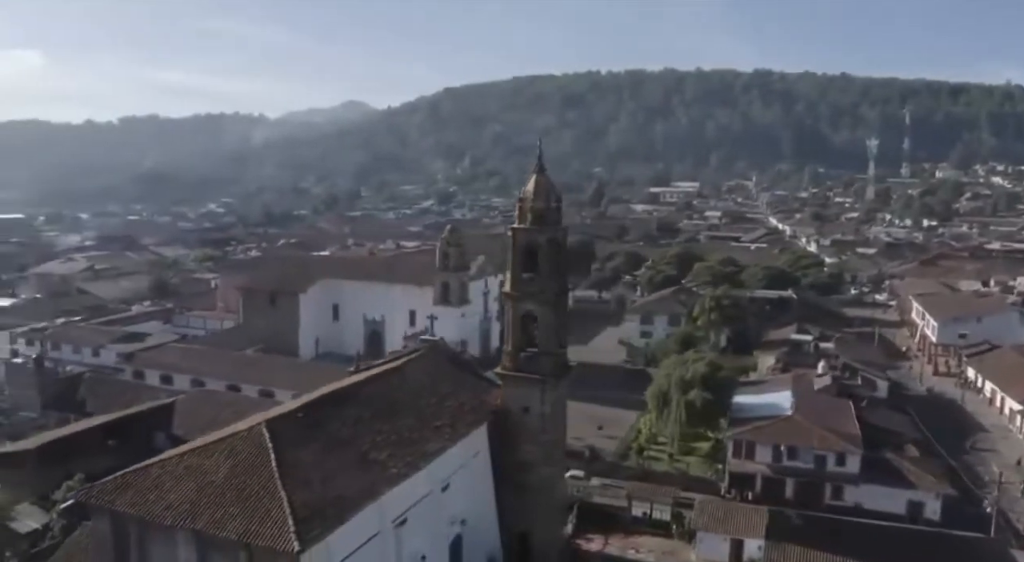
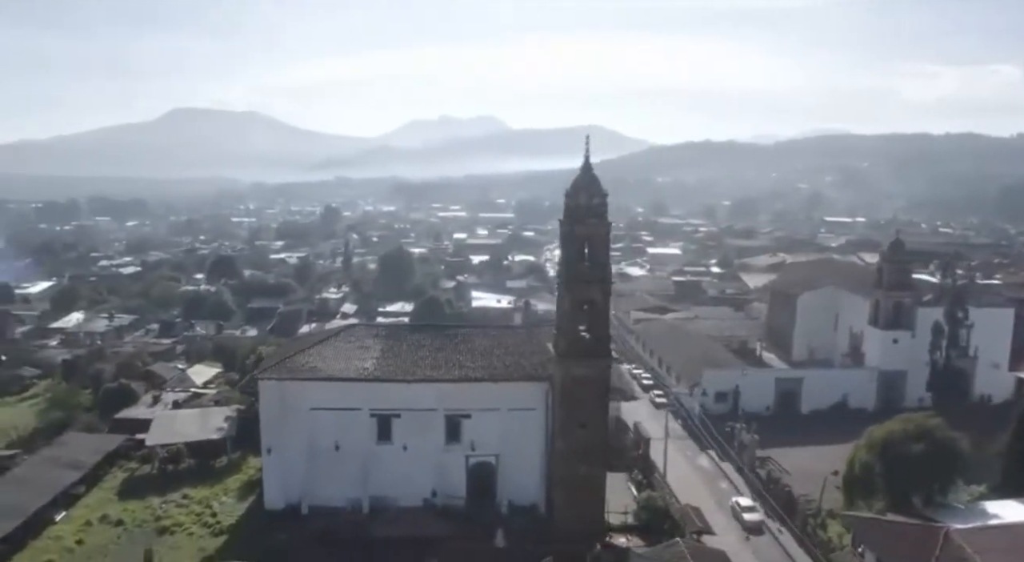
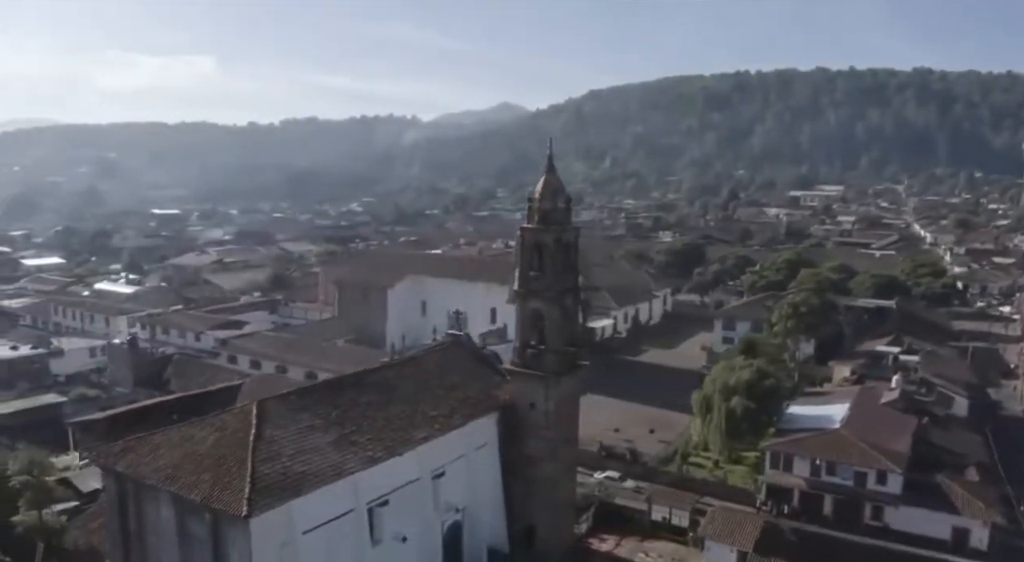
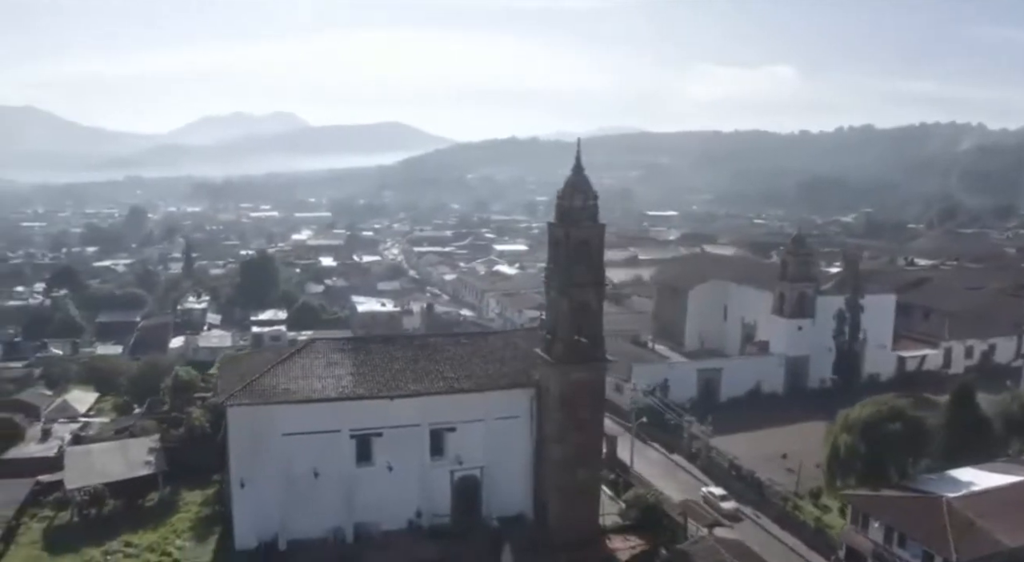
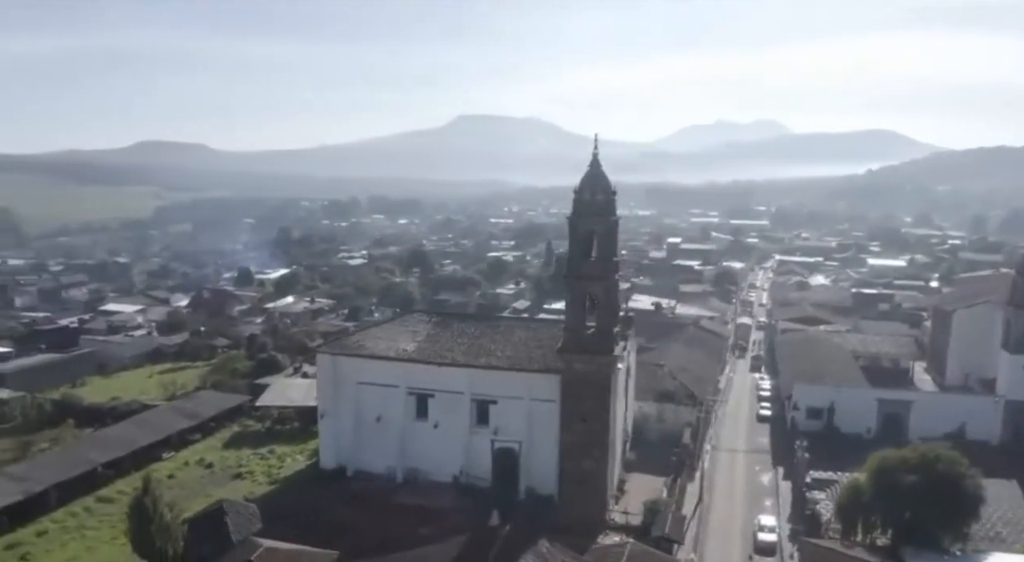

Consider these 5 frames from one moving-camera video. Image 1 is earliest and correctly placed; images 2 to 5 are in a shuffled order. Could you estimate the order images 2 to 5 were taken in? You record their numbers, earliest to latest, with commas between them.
3, 4, 2, 5
